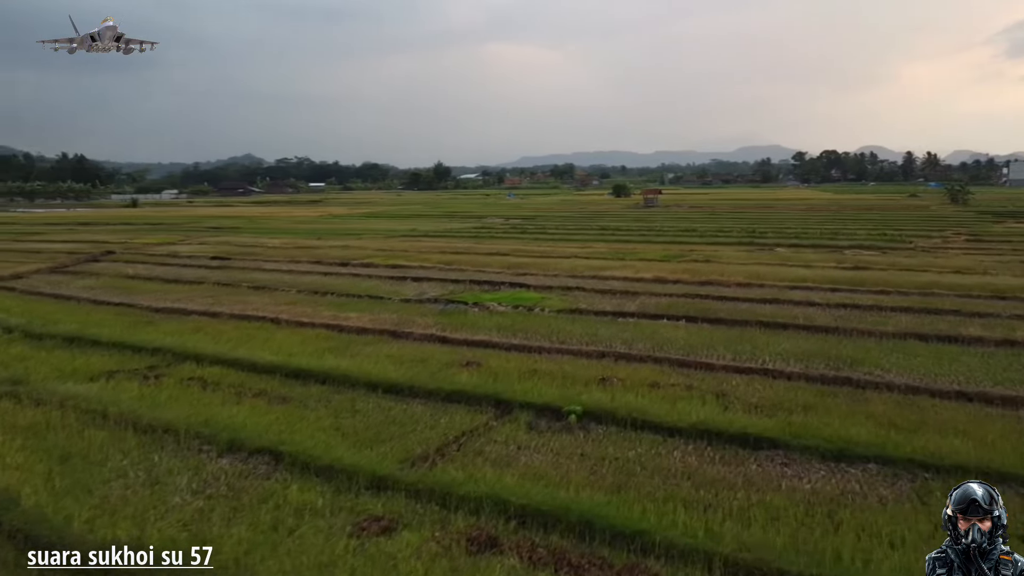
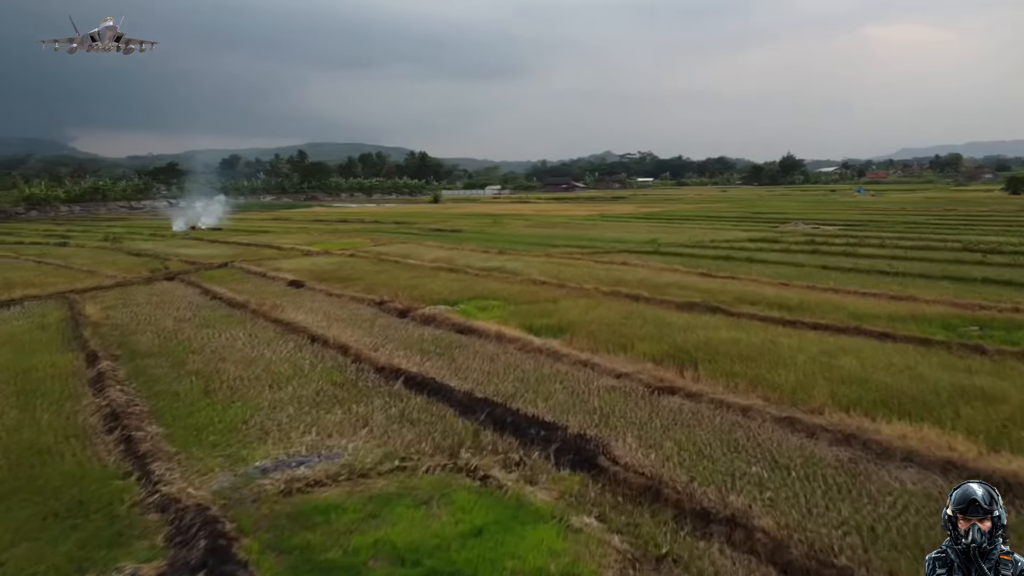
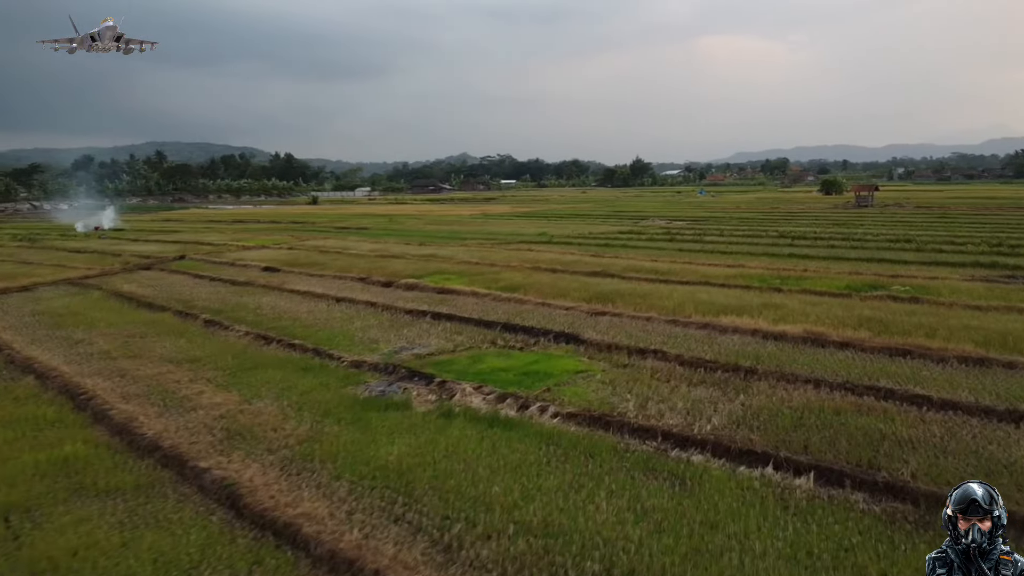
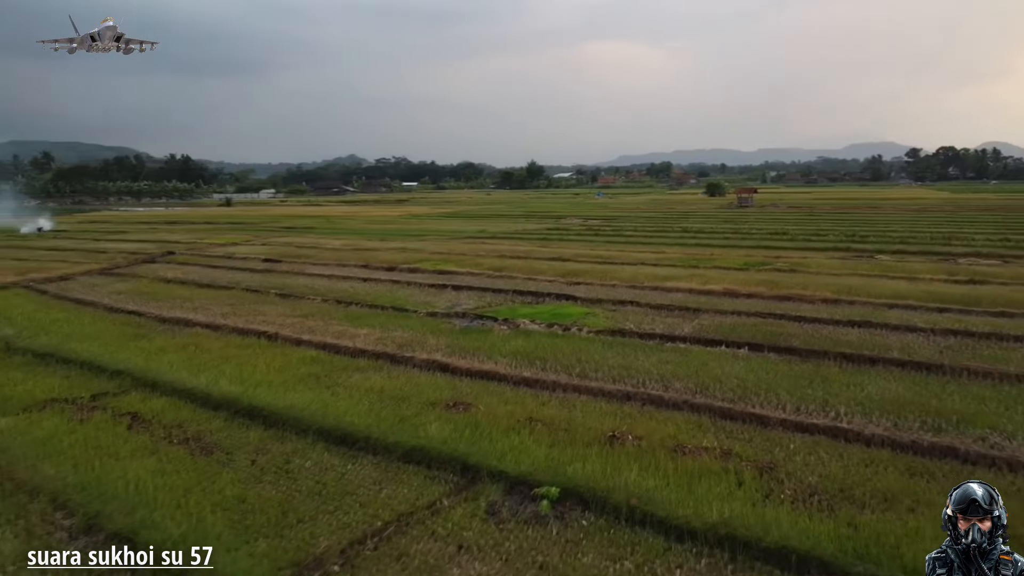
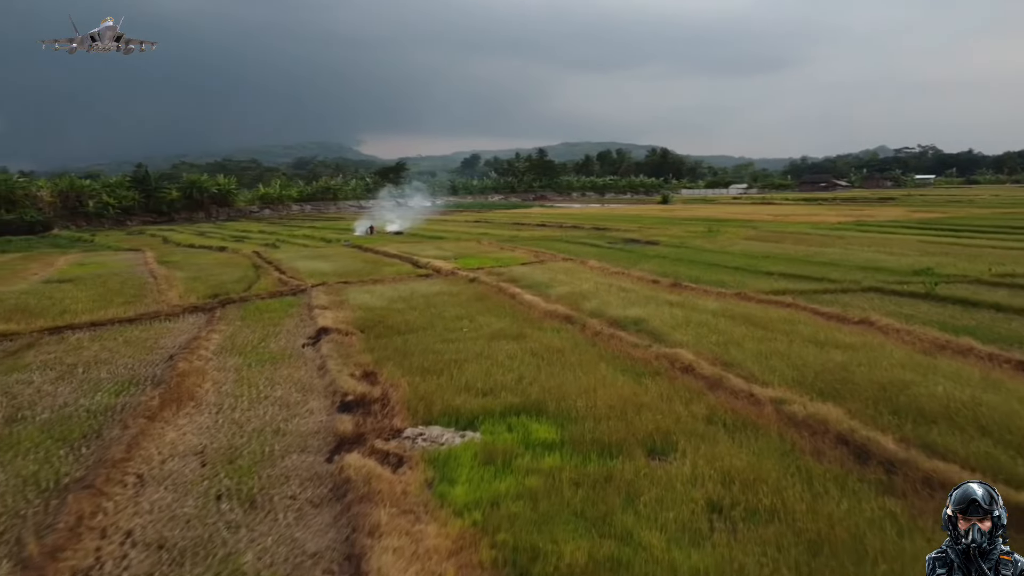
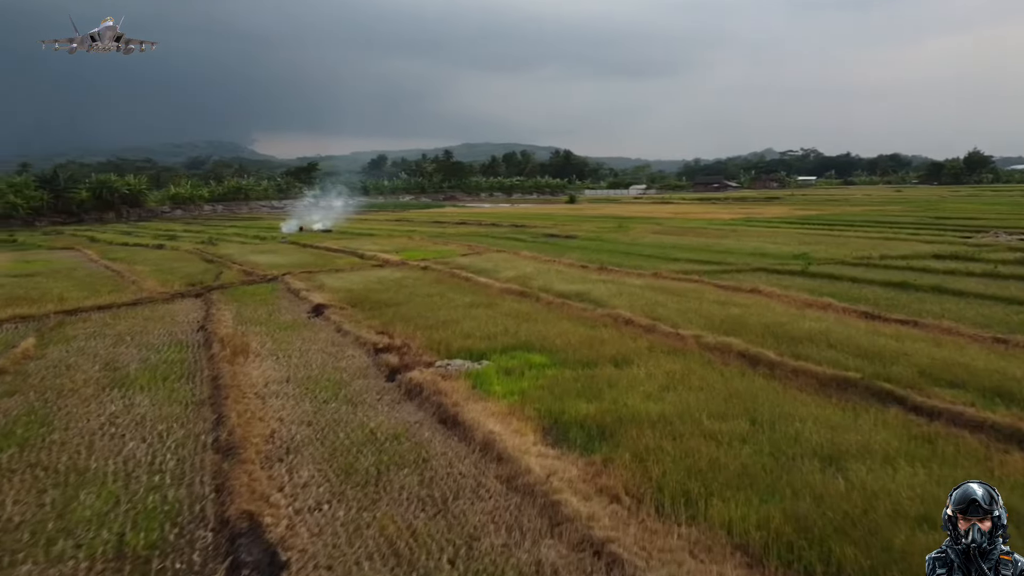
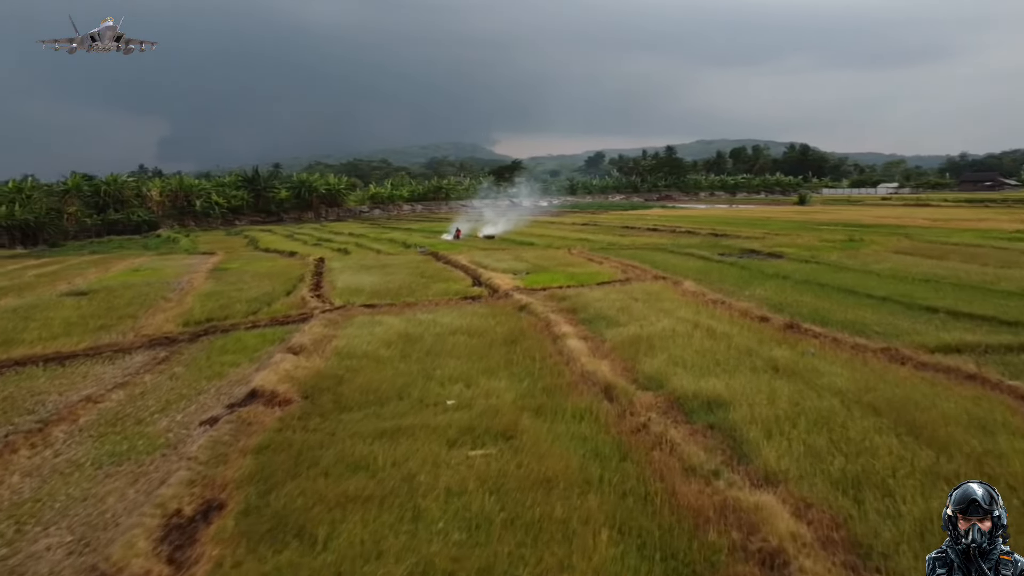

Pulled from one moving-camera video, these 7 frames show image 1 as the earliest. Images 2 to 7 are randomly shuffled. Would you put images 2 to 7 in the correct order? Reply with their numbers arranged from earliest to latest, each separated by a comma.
4, 3, 2, 6, 5, 7
